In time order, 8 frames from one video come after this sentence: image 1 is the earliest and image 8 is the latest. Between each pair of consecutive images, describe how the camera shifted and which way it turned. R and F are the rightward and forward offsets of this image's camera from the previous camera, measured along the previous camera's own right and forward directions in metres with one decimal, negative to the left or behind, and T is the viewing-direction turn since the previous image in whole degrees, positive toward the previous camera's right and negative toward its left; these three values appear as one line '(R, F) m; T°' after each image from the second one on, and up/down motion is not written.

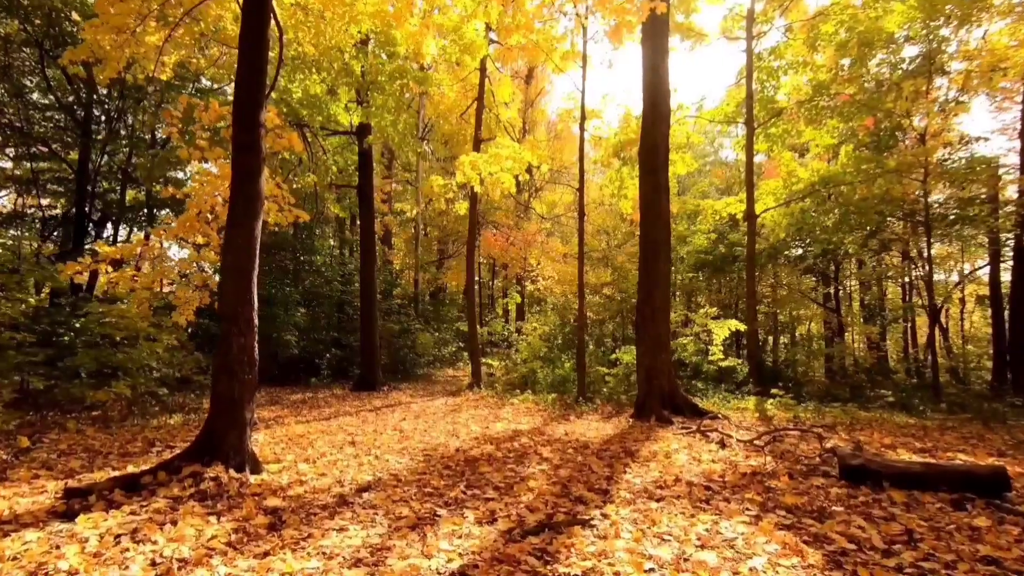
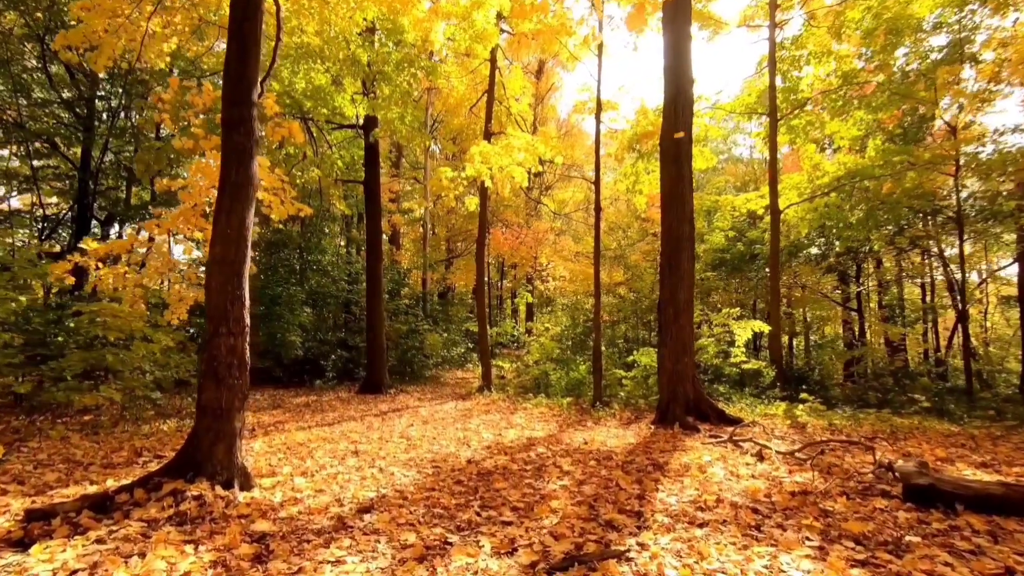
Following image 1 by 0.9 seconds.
(-0.1, +0.5) m; -1°
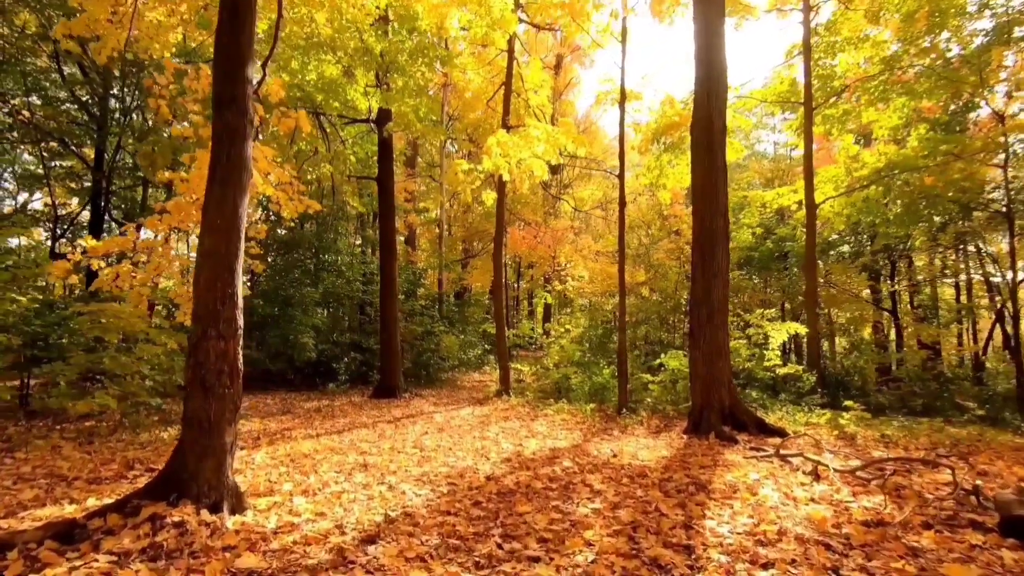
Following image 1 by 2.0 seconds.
(-0.1, +0.5) m; -2°
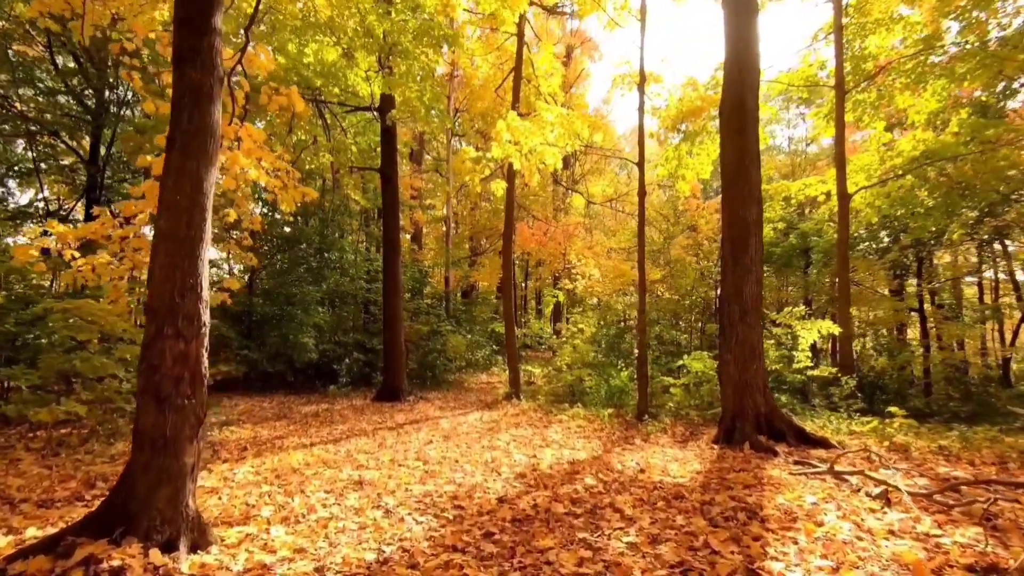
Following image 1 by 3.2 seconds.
(-0.1, +0.7) m; -1°
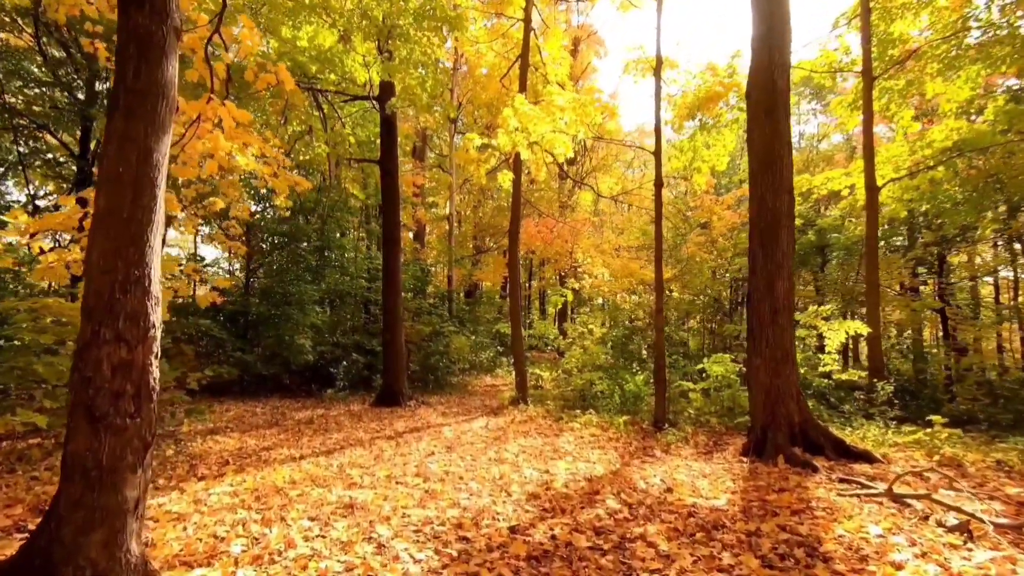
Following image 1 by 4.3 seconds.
(-0.1, +0.6) m; 0°
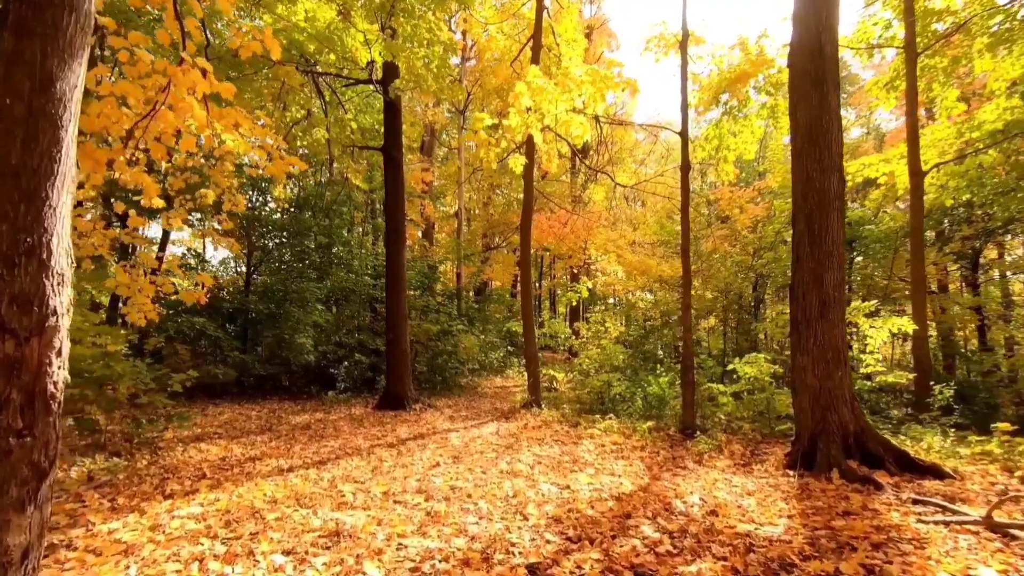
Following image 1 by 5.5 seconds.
(0.0, +0.7) m; -1°
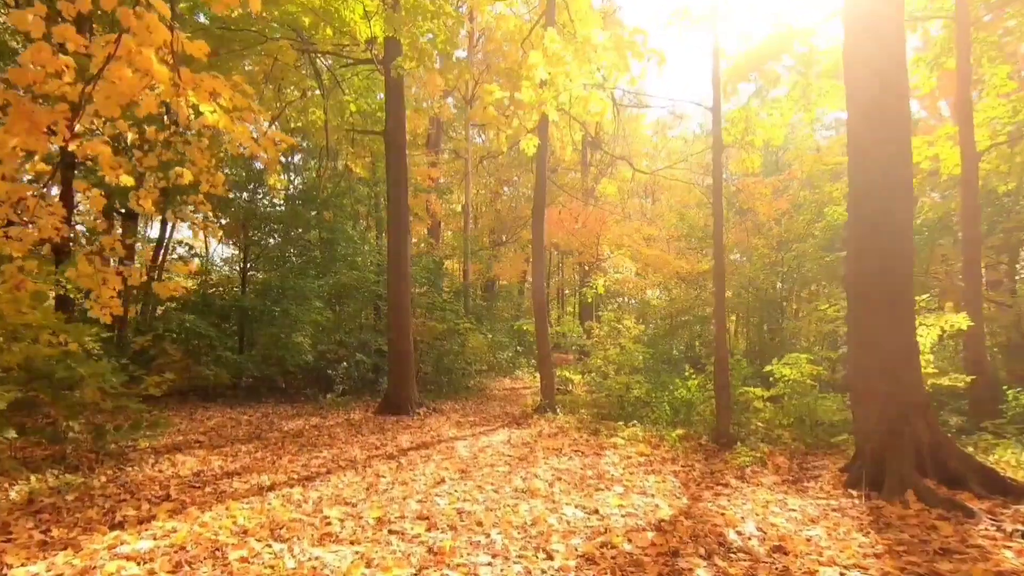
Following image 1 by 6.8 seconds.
(-0.1, +0.7) m; -1°
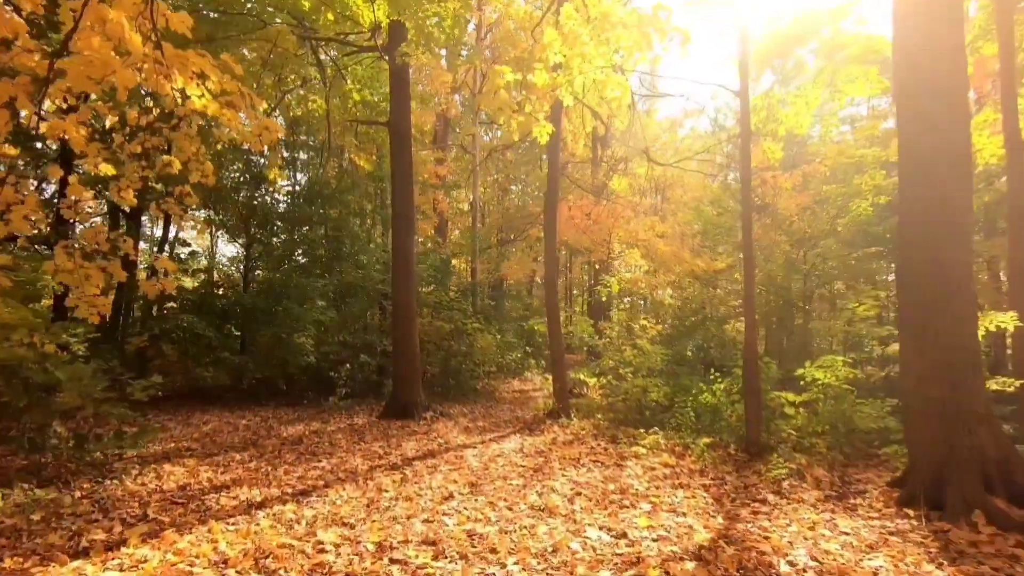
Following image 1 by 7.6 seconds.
(-0.1, +0.4) m; -1°
